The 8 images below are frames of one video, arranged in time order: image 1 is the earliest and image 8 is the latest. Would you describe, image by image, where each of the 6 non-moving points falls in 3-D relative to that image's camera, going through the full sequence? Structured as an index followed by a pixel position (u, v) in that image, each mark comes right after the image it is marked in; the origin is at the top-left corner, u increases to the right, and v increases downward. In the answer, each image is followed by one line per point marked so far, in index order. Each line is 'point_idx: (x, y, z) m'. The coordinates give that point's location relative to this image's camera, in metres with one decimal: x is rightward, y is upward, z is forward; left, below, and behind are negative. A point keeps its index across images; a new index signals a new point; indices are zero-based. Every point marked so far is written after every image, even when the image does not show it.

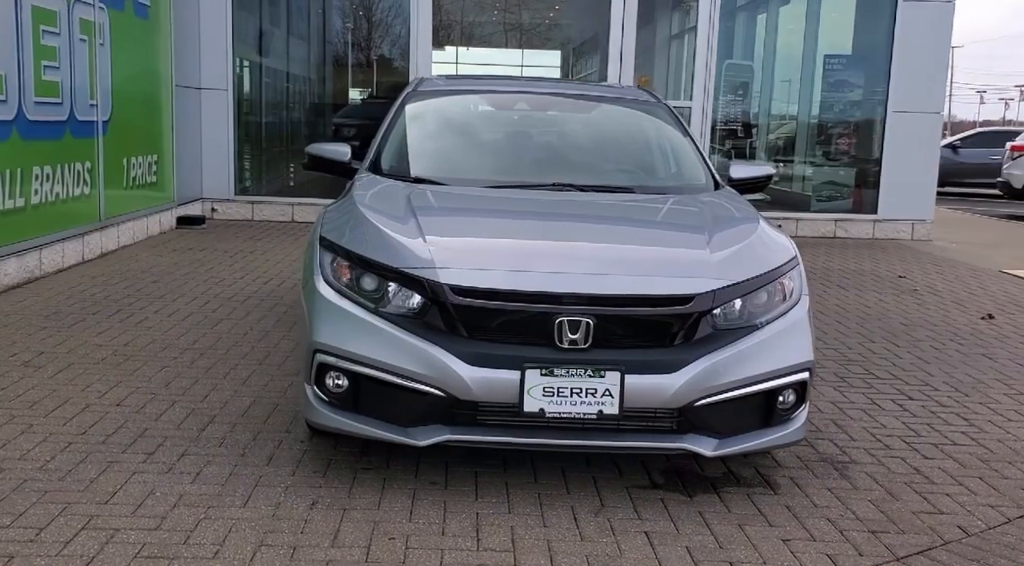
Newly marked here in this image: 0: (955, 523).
0: (+1.6, -0.8, +3.5) m
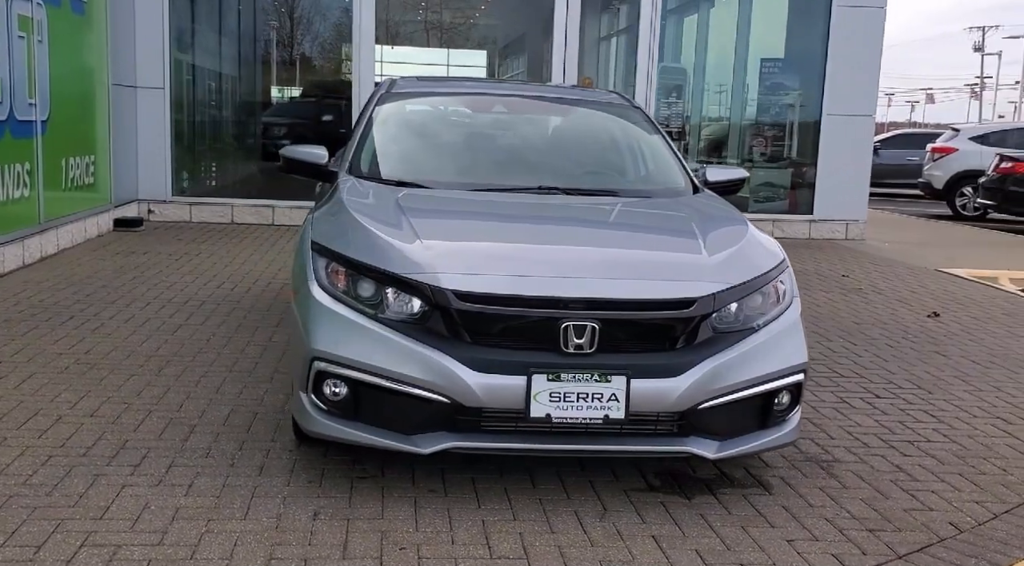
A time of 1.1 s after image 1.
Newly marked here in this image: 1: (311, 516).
0: (+1.6, -0.9, +3.6) m
1: (-0.7, -0.8, +3.3) m
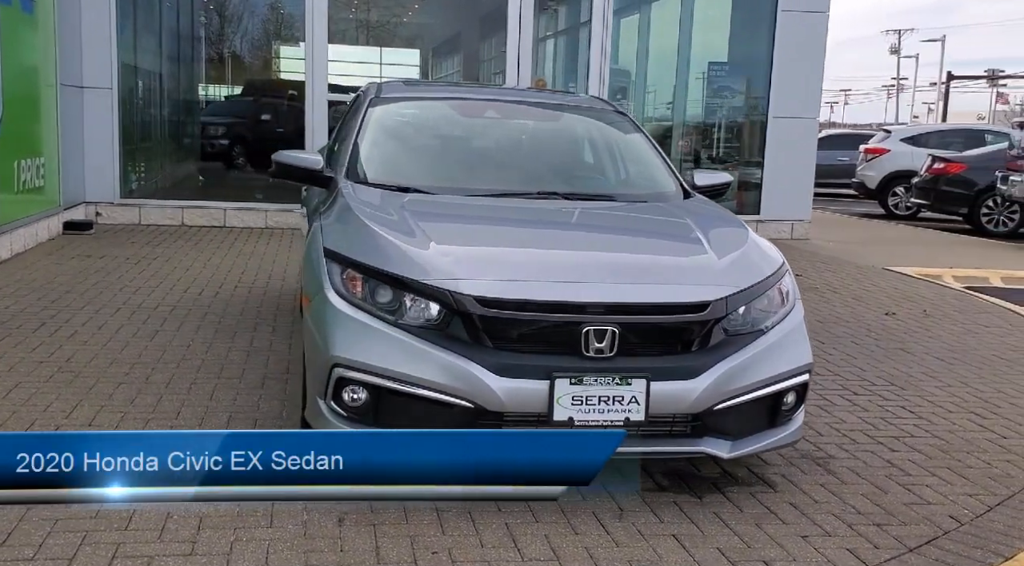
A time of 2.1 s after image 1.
0: (+1.6, -0.9, +3.7) m
1: (-0.6, -0.8, +3.3) m
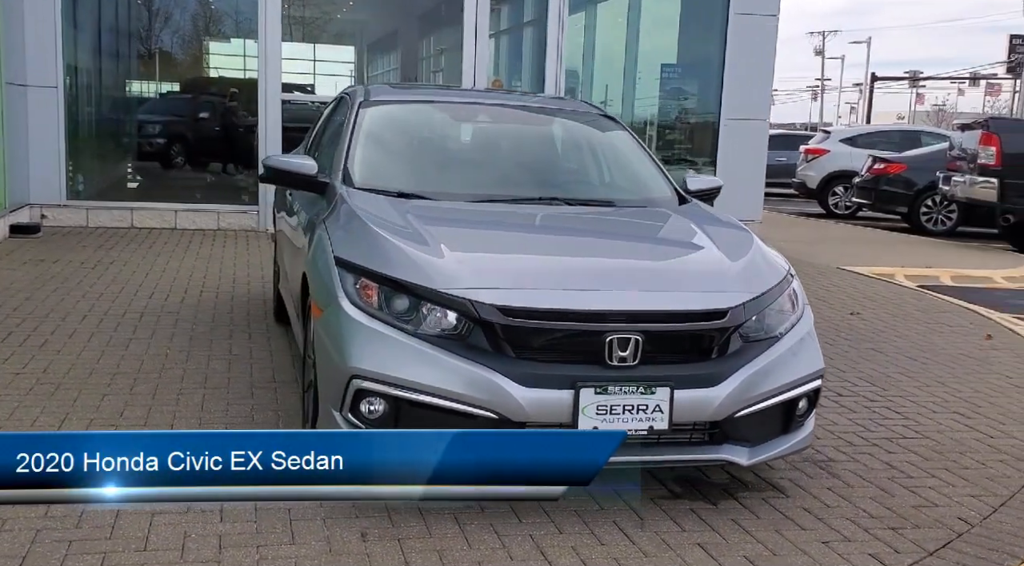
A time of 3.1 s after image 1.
0: (+1.7, -0.9, +3.8) m
1: (-0.5, -0.8, +3.2) m
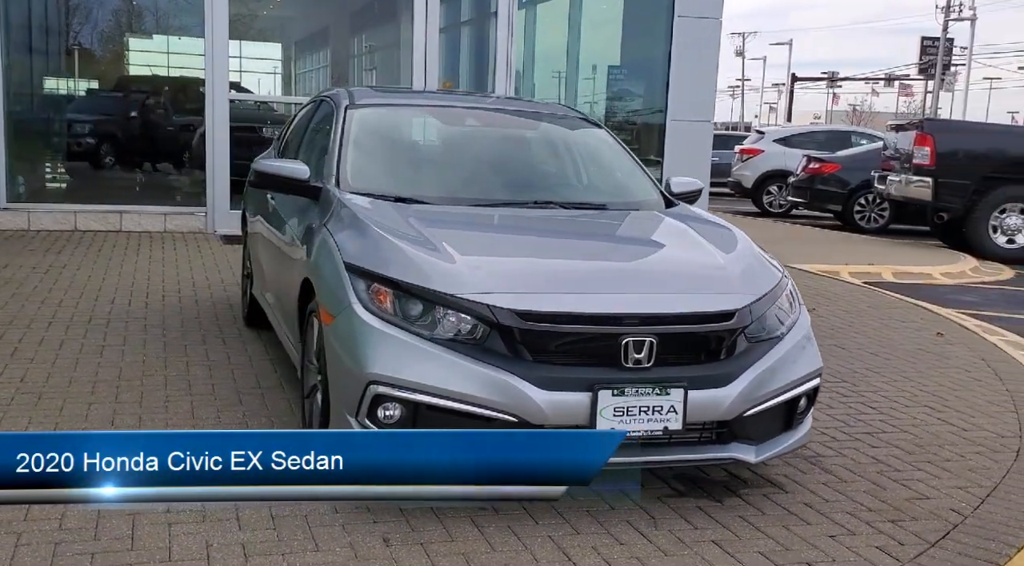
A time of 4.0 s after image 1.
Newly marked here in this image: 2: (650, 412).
0: (+1.7, -0.9, +3.9) m
1: (-0.4, -0.8, +3.2) m
2: (+0.5, -0.4, +3.4) m
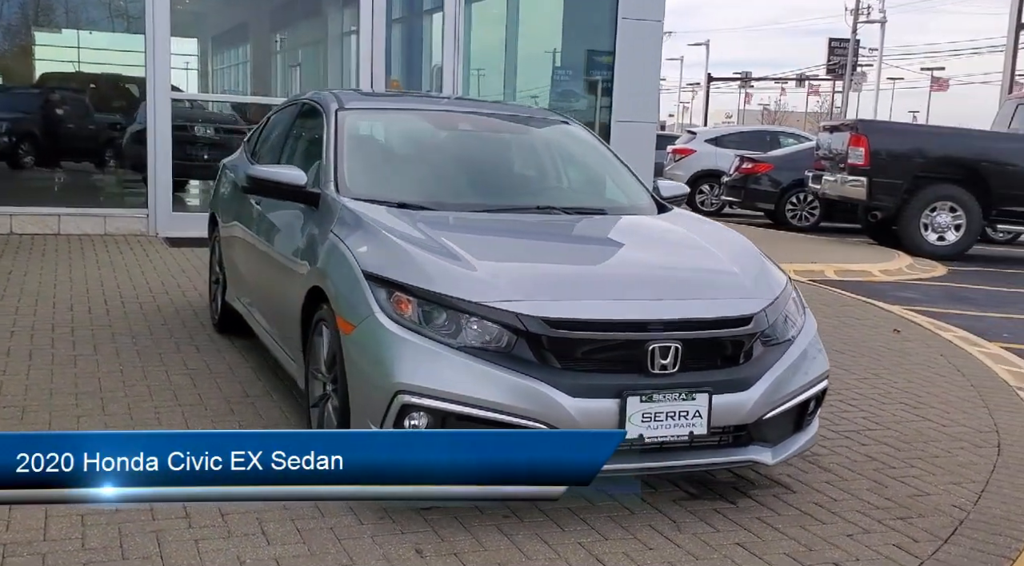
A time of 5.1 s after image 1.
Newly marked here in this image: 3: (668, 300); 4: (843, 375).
0: (+1.8, -0.9, +4.0) m
1: (-0.3, -0.9, +3.2) m
2: (+0.6, -0.5, +3.5) m
3: (+0.5, -0.1, +3.5) m
4: (+2.3, -0.6, +6.8) m
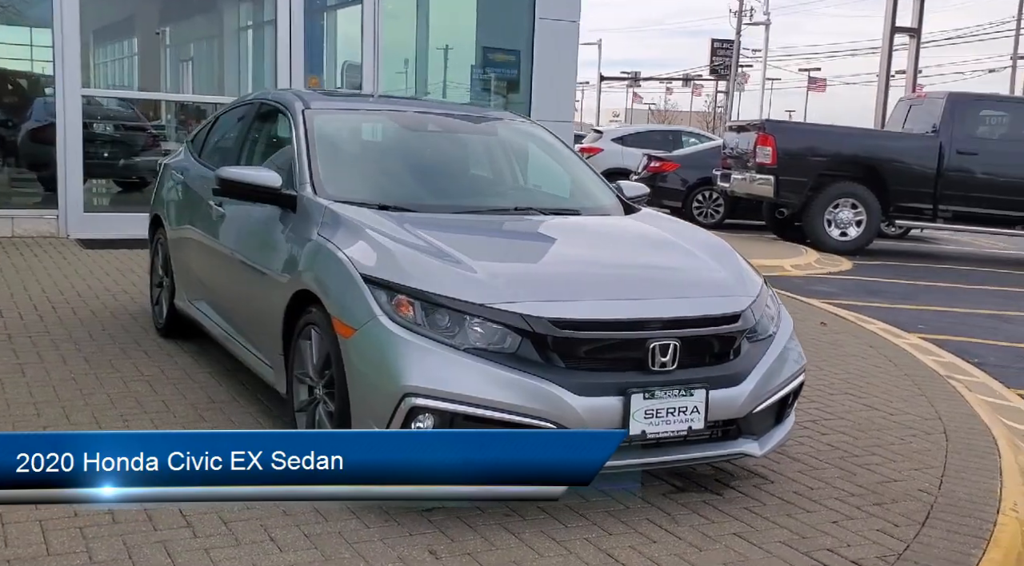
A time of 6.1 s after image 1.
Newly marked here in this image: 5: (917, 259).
0: (+1.7, -0.9, +4.3) m
1: (-0.3, -0.9, +3.2) m
2: (+0.6, -0.5, +3.6) m
3: (+0.5, -0.1, +3.6) m
4: (+2.0, -0.6, +7.0) m
5: (+6.0, +0.4, +15.0) m
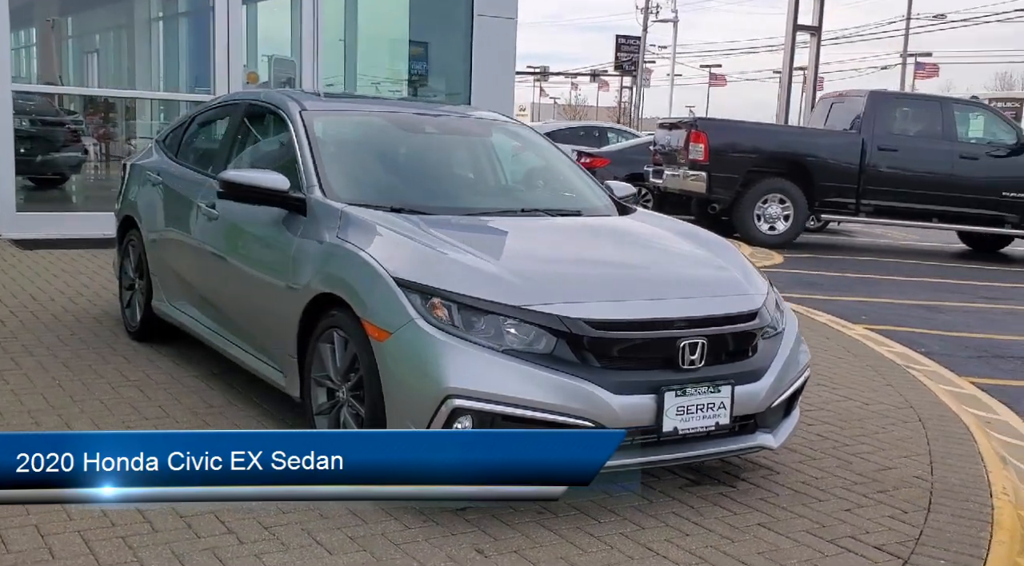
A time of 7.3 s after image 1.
0: (+1.8, -0.9, +4.5) m
1: (-0.1, -0.9, +3.3) m
2: (+0.7, -0.5, +3.7) m
3: (+0.7, -0.1, +3.7) m
4: (+1.8, -0.6, +7.2) m
5: (+5.2, +0.5, +15.5) m
